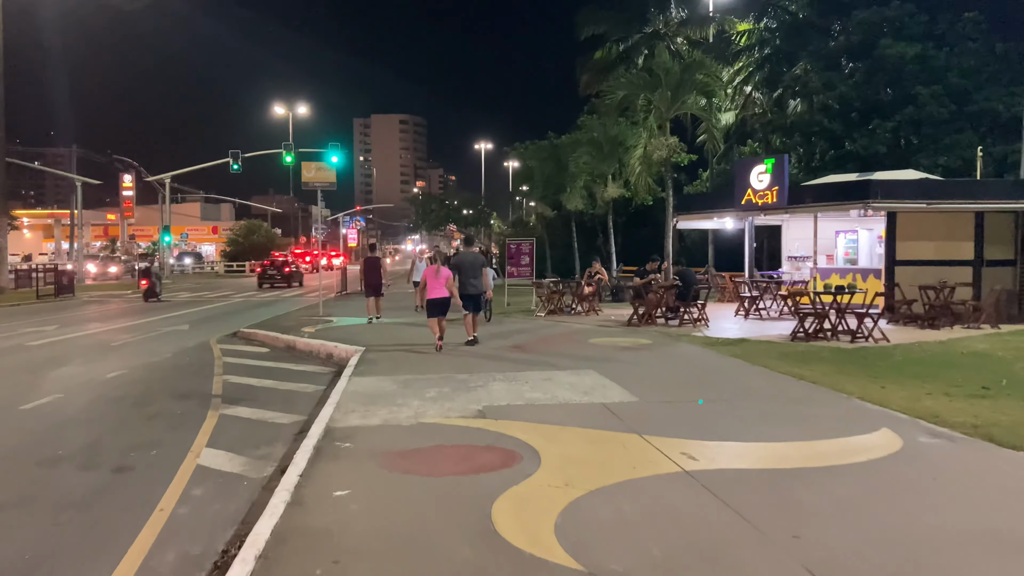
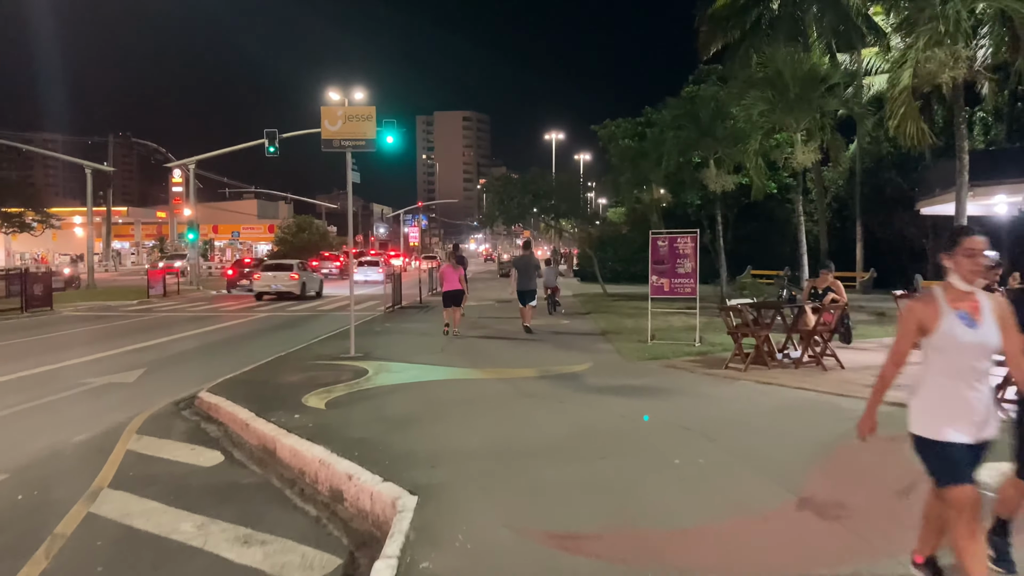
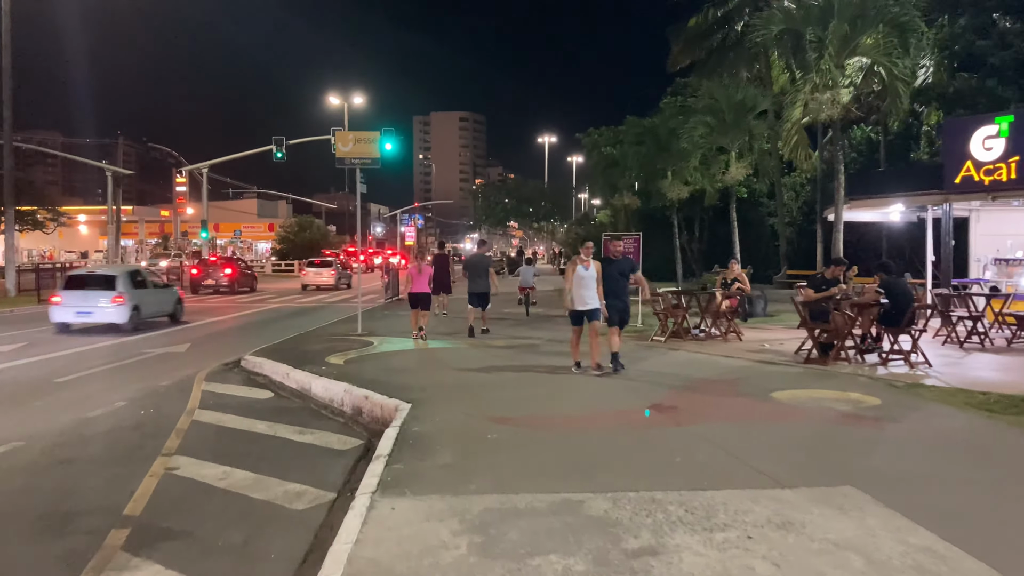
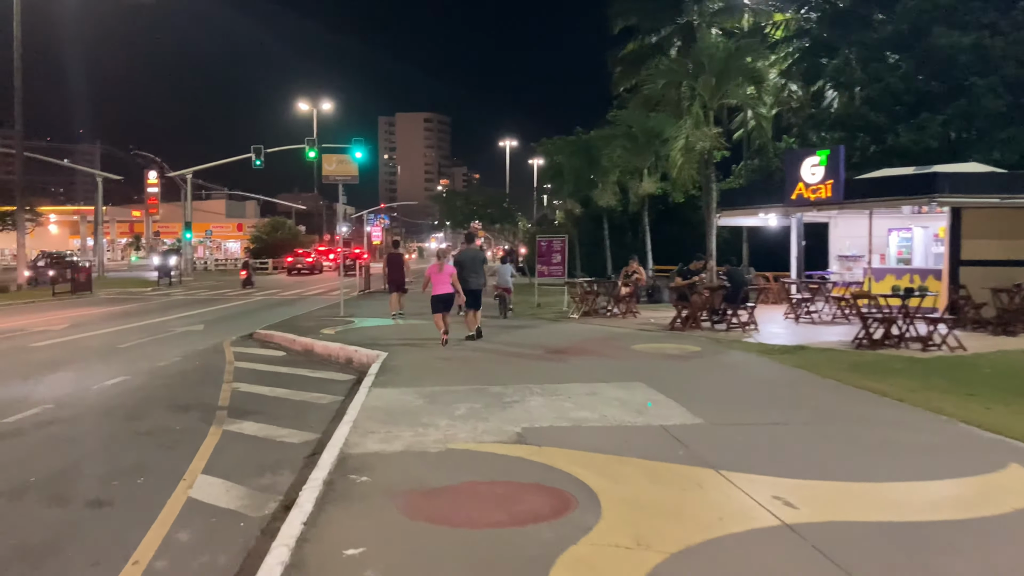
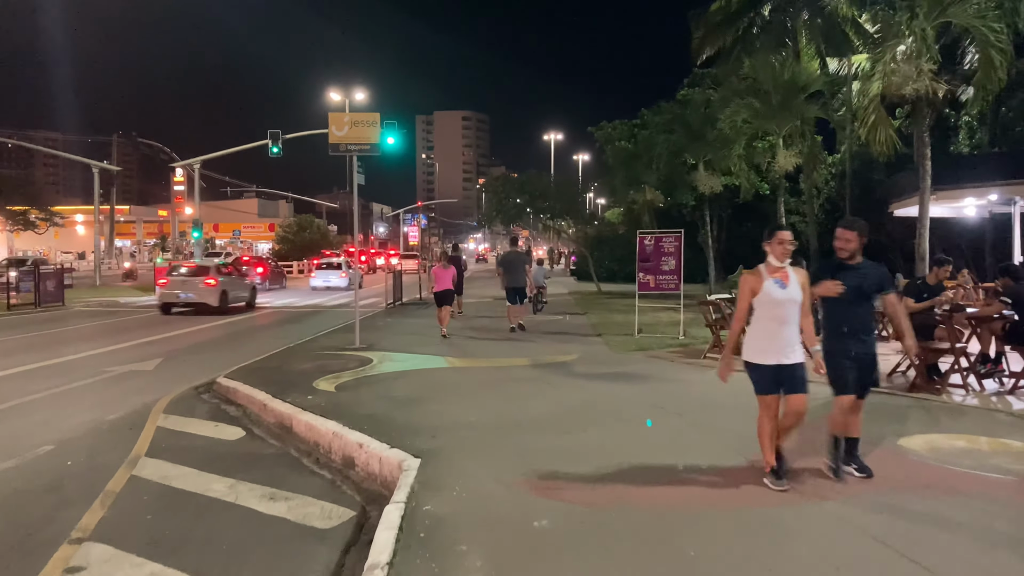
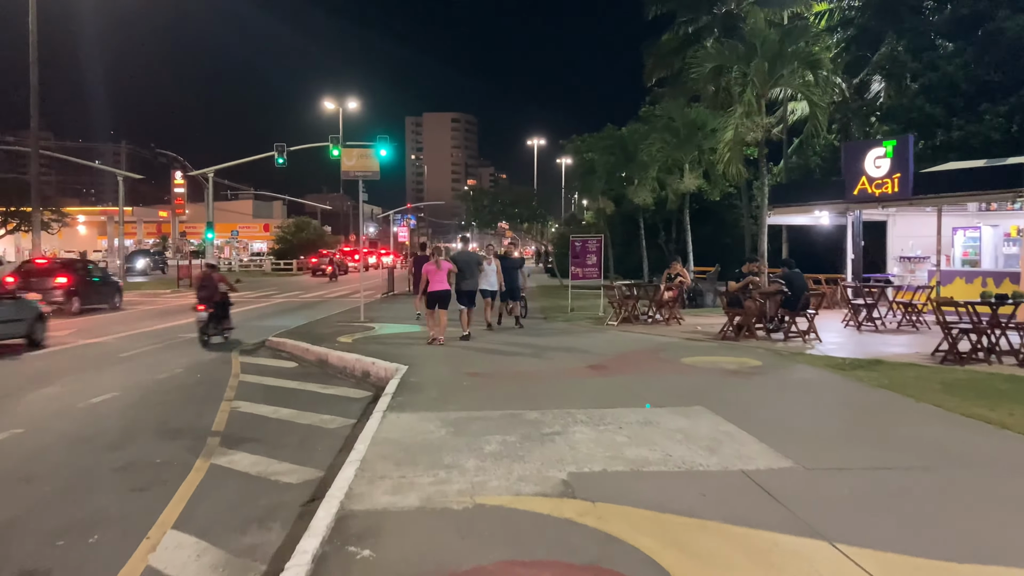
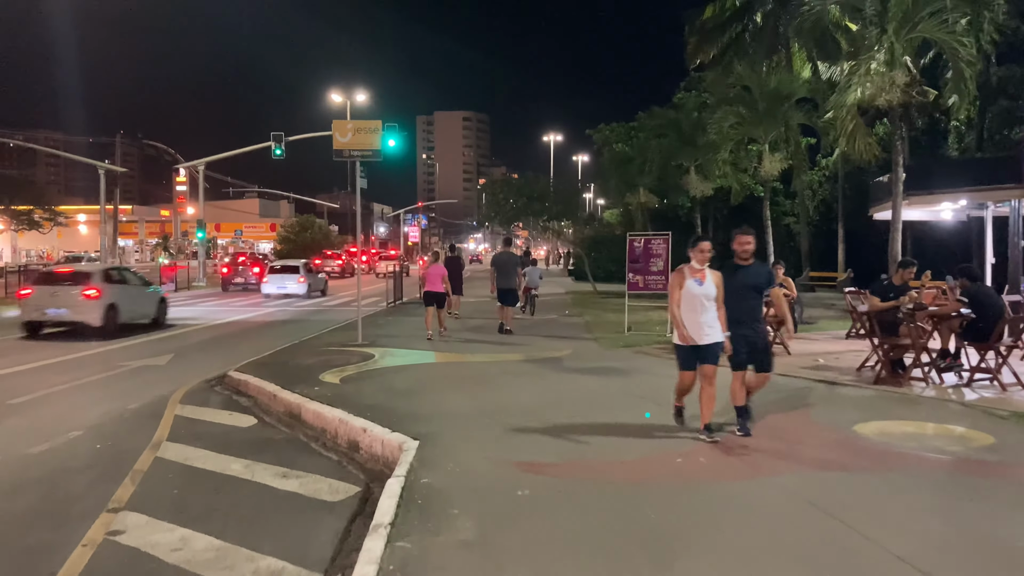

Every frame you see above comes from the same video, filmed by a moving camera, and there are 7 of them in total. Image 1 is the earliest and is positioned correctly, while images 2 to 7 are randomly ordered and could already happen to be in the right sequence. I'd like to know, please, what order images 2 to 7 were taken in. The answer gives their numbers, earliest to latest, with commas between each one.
4, 6, 3, 7, 5, 2
